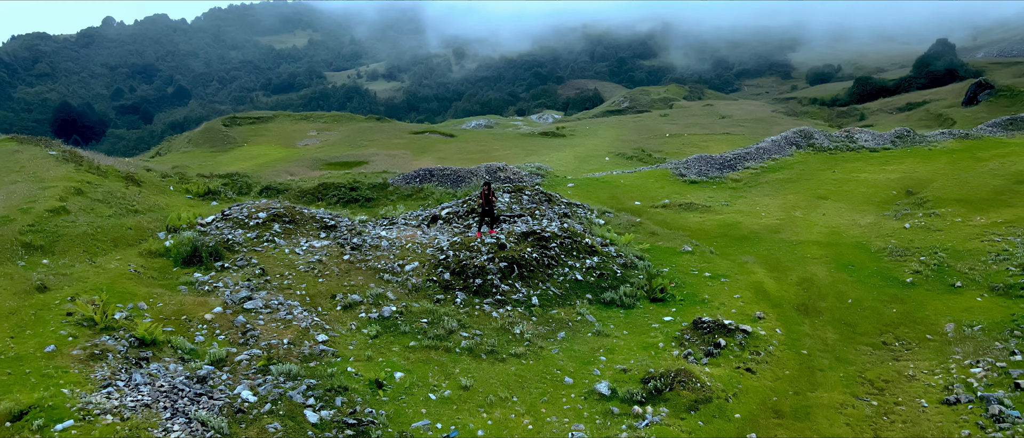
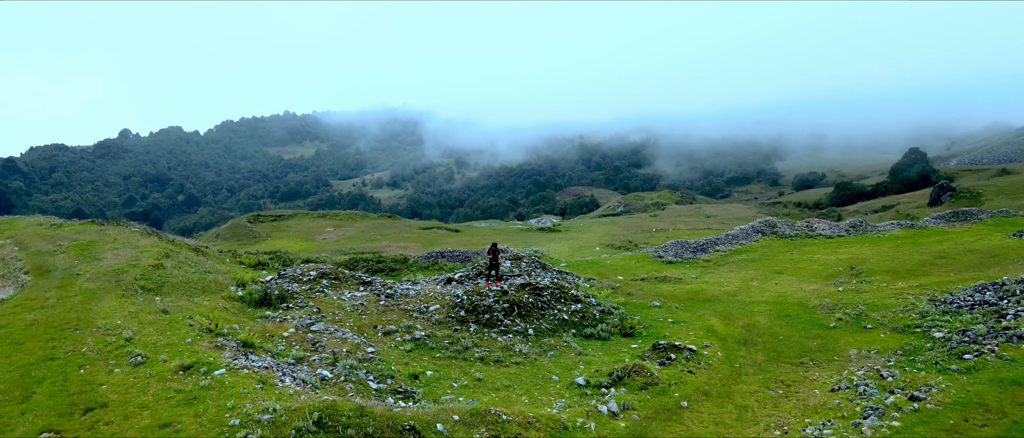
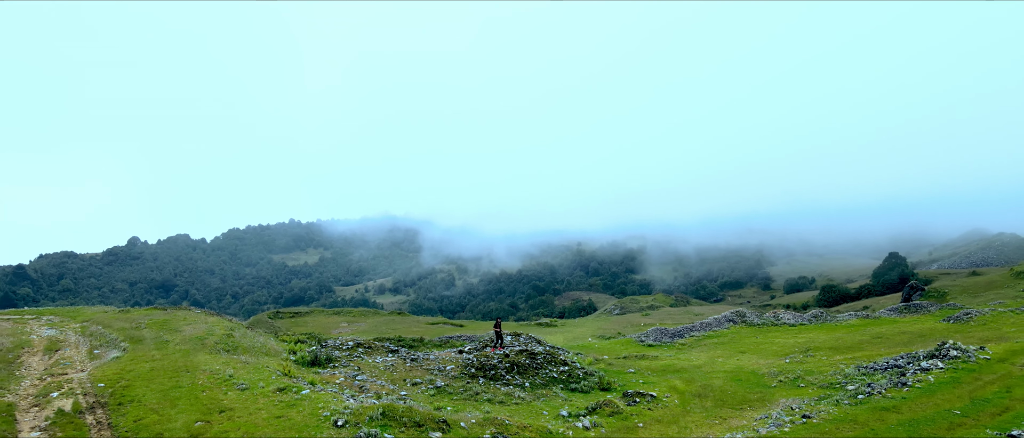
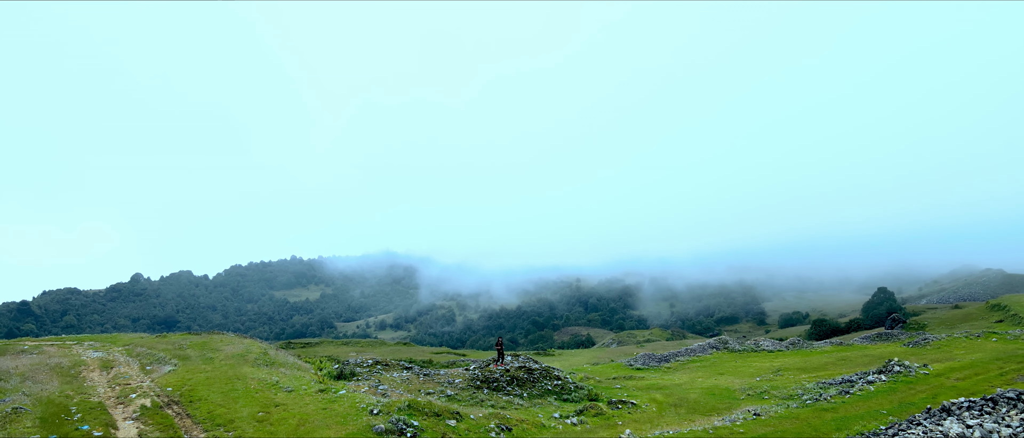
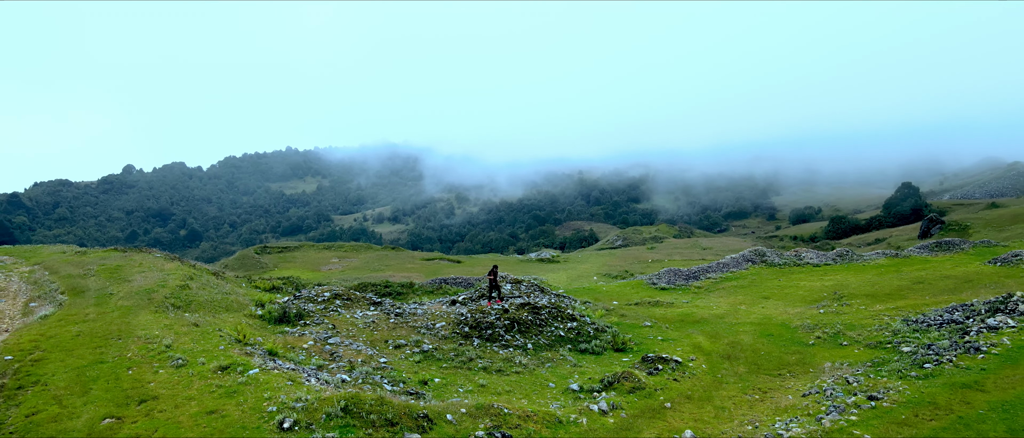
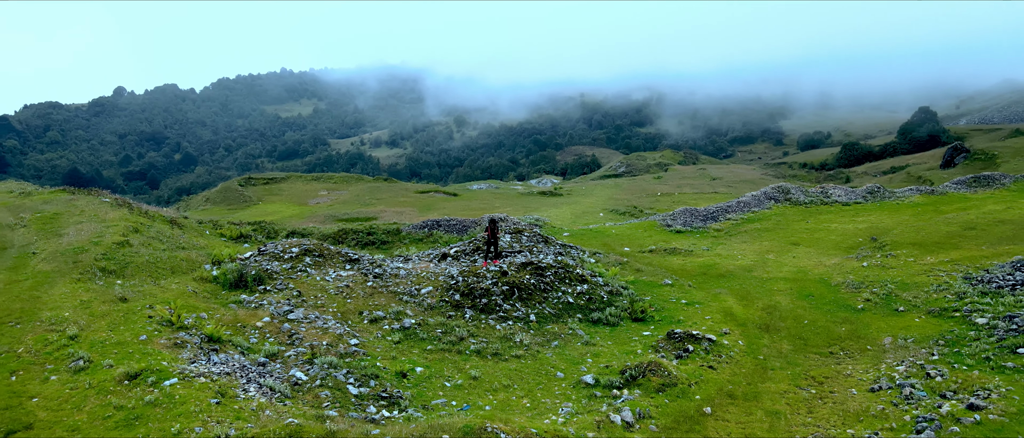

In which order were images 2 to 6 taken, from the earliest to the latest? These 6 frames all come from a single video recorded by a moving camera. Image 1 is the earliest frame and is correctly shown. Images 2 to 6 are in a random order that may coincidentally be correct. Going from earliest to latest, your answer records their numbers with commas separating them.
6, 2, 5, 3, 4
